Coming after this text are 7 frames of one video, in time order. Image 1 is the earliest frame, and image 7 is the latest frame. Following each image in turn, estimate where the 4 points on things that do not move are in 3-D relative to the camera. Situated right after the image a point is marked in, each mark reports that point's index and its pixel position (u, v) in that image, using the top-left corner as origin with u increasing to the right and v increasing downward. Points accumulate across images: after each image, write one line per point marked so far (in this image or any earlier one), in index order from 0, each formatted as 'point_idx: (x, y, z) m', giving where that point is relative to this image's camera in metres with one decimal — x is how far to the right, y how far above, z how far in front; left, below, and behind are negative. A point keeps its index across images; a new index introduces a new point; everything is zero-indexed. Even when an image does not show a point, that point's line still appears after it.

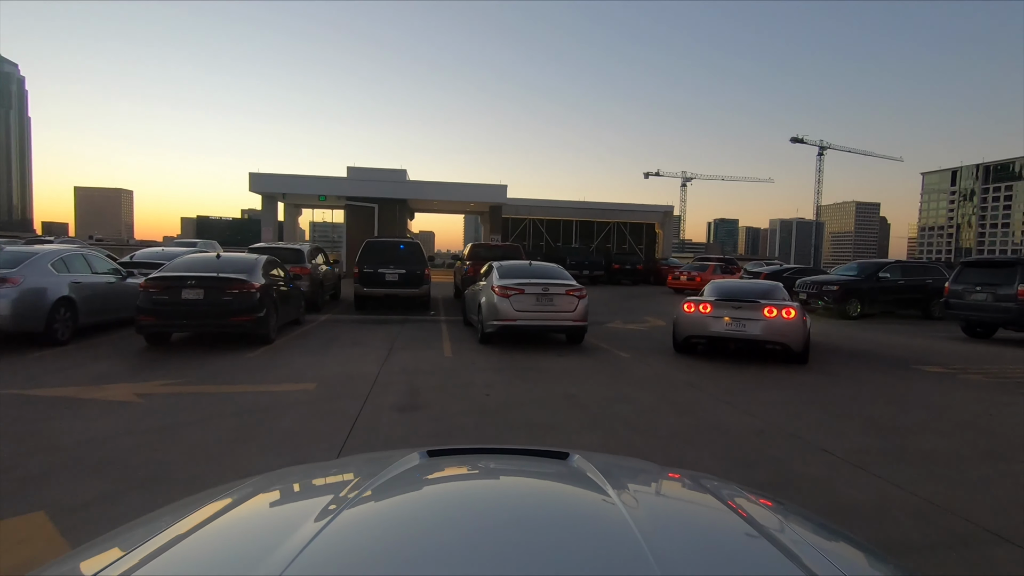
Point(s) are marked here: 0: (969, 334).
0: (+11.1, -1.1, +14.2) m
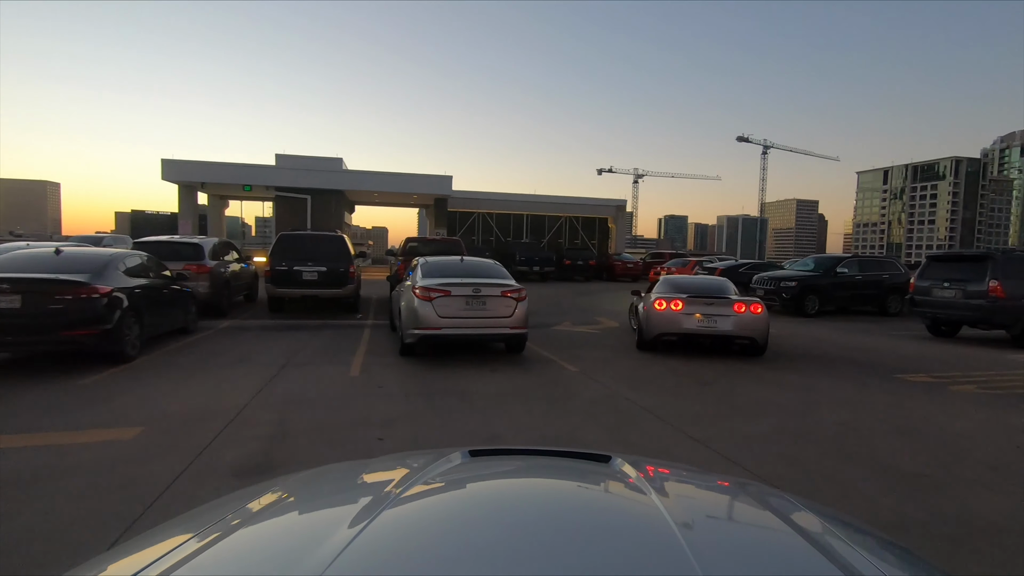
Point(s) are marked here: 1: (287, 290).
0: (+9.7, -1.0, +13.4) m
1: (-4.8, -0.1, +12.5) m
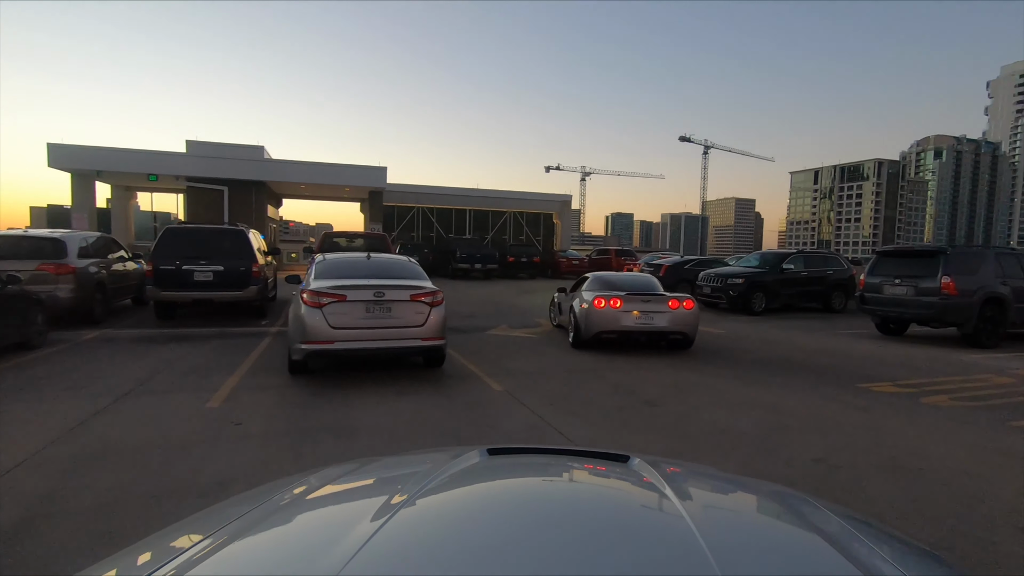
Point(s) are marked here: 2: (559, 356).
0: (+8.2, -1.0, +12.9) m
1: (-6.2, -0.1, +10.8) m
2: (+0.8, -1.1, +9.5) m
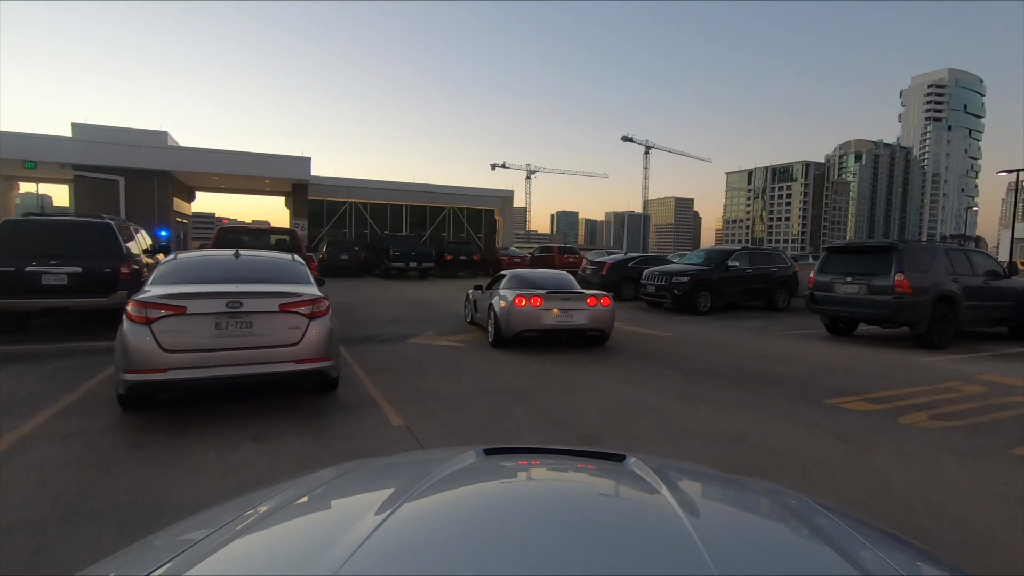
0: (+6.7, -0.9, +12.3) m
1: (-7.4, -0.2, +8.8) m
2: (-0.3, -1.1, +8.2) m
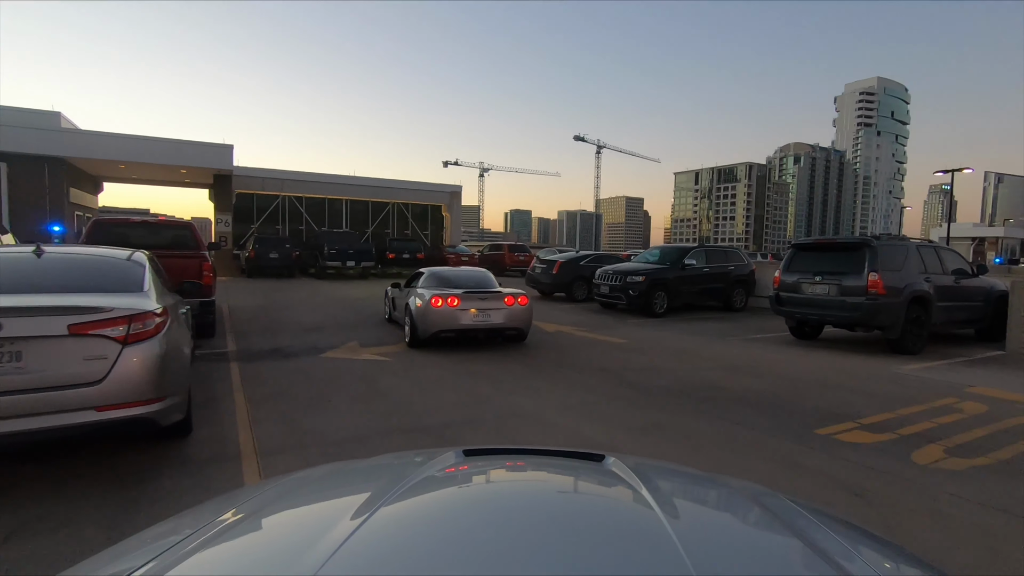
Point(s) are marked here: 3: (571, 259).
0: (+5.5, -0.9, +11.4) m
1: (-8.3, -0.3, +6.8) m
2: (-1.2, -1.2, +6.8) m
3: (+1.8, +0.9, +18.2) m
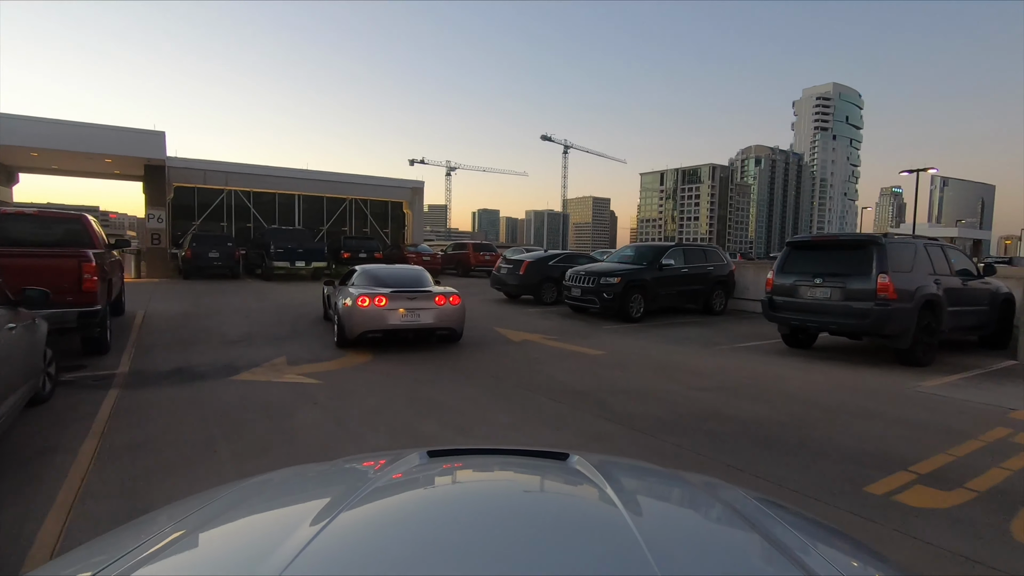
0: (+4.8, -1.0, +10.2) m
1: (-8.7, -0.4, +4.9) m
2: (-1.6, -1.3, +5.2) m
3: (+0.8, +0.8, +16.8) m
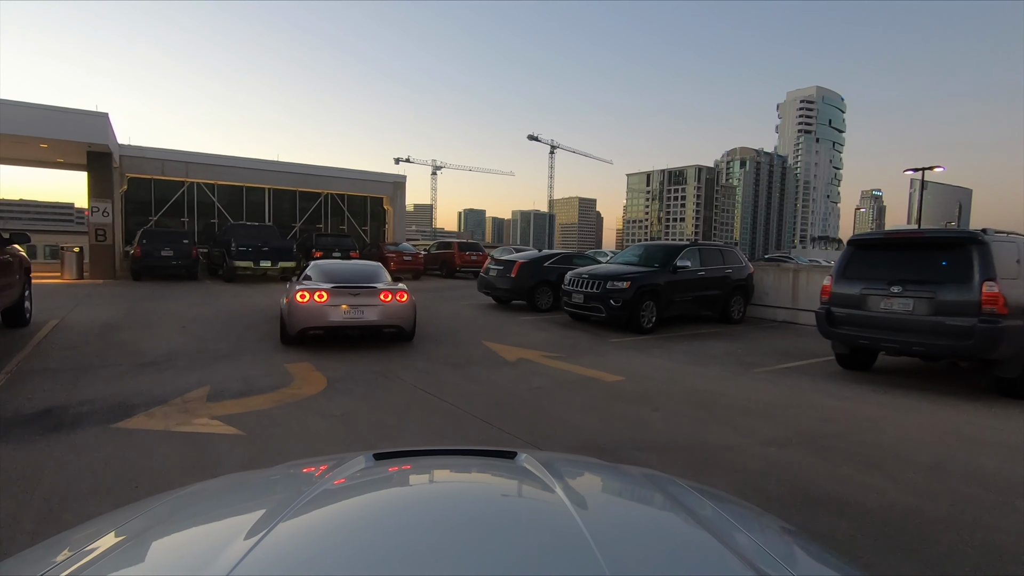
0: (+4.8, -1.1, +8.3) m
1: (-8.7, -0.5, +2.7) m
2: (-1.6, -1.4, +3.2) m
3: (+0.5, +0.7, +14.8) m
